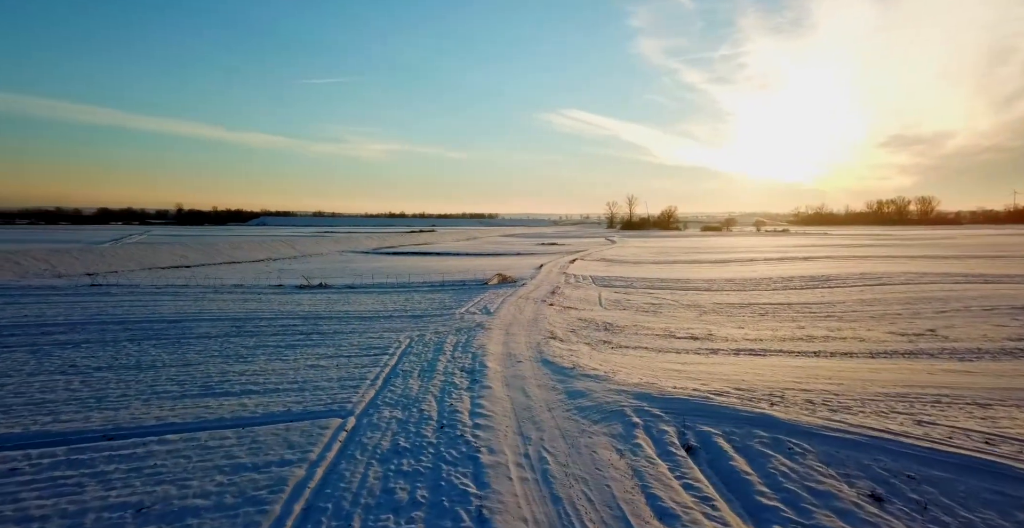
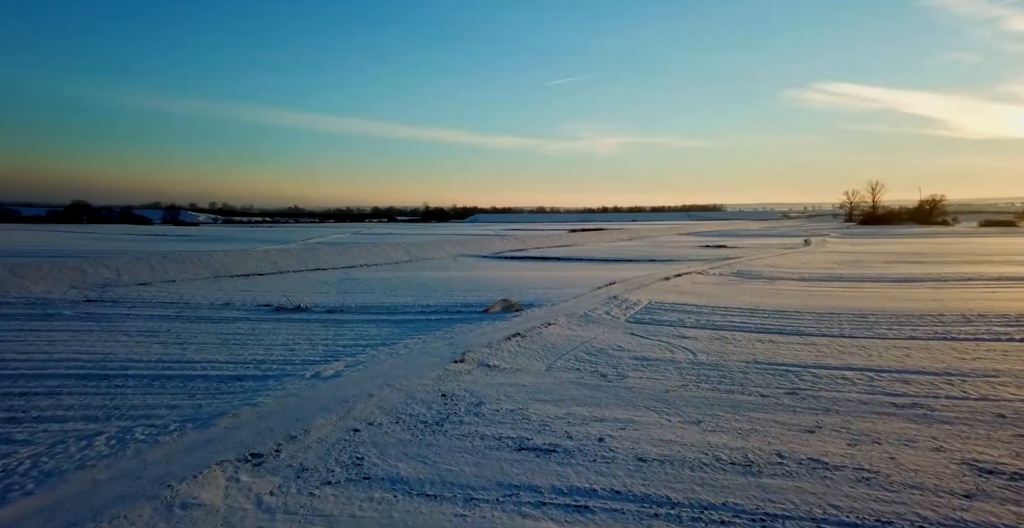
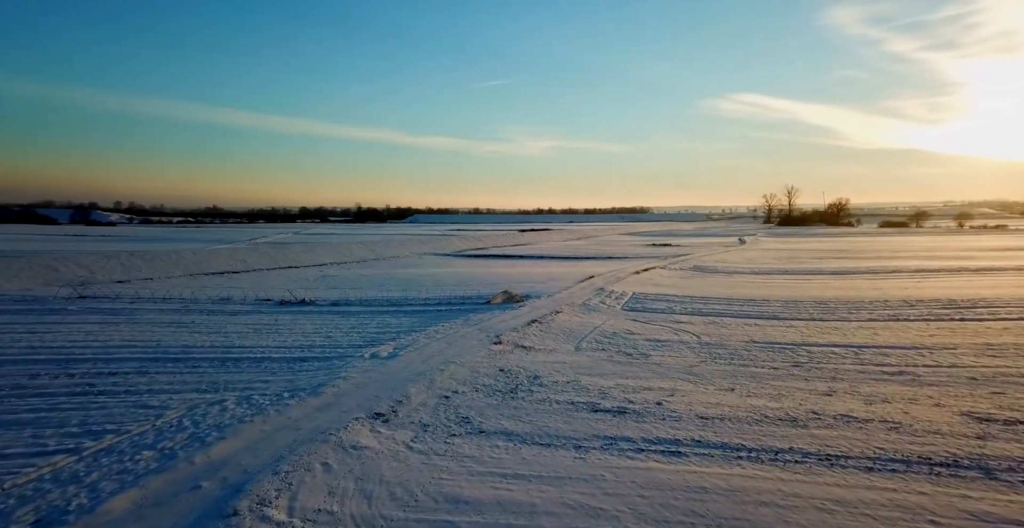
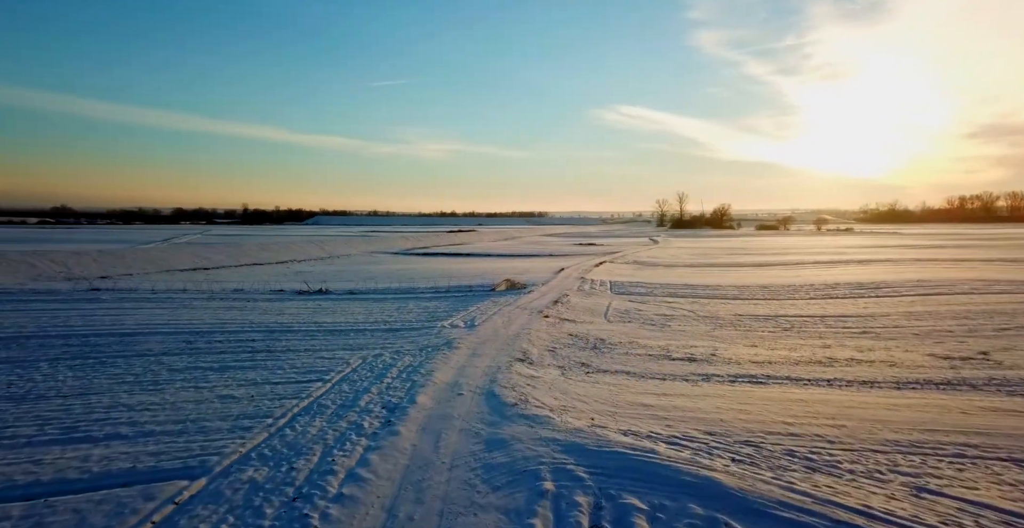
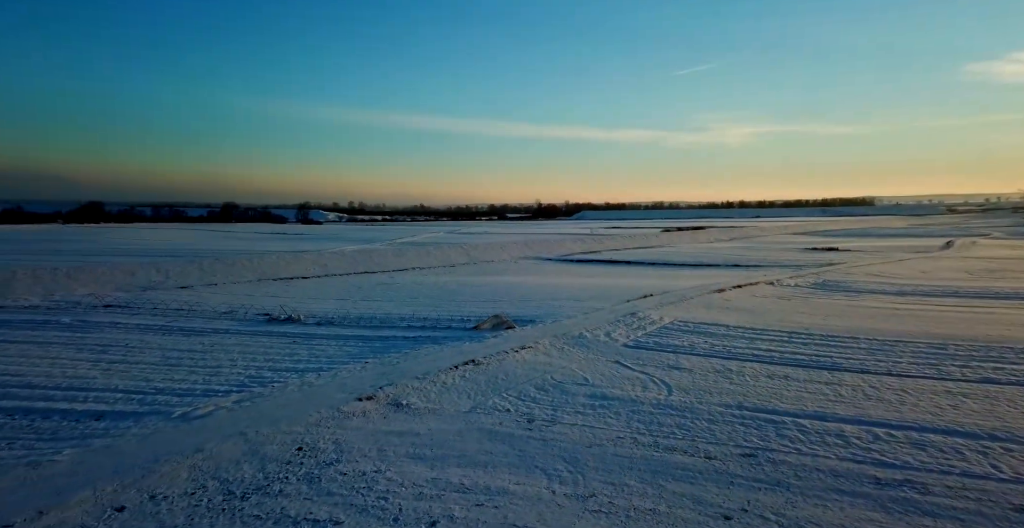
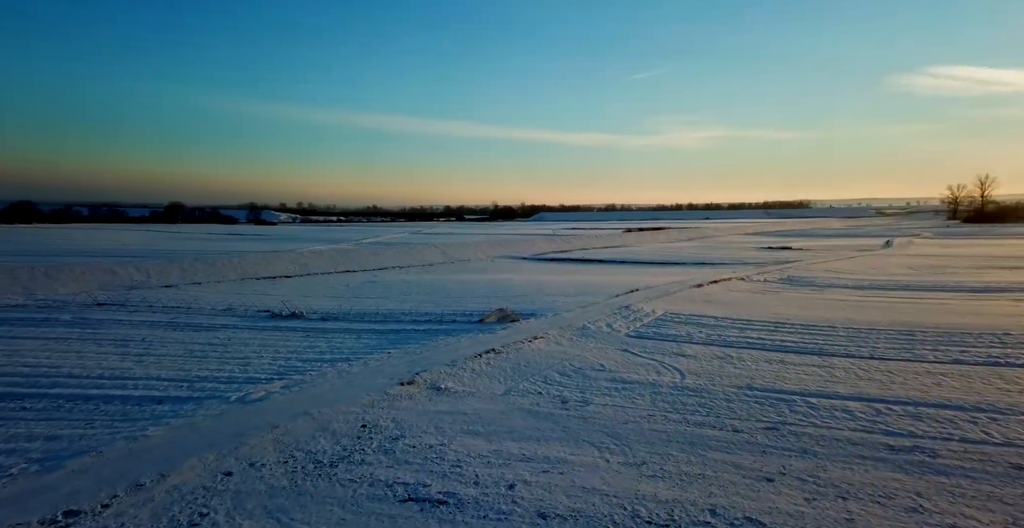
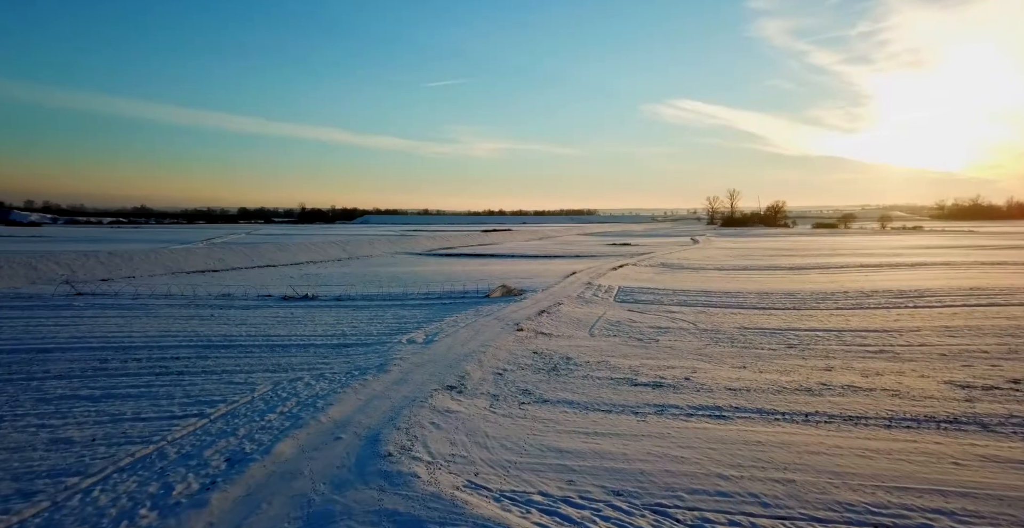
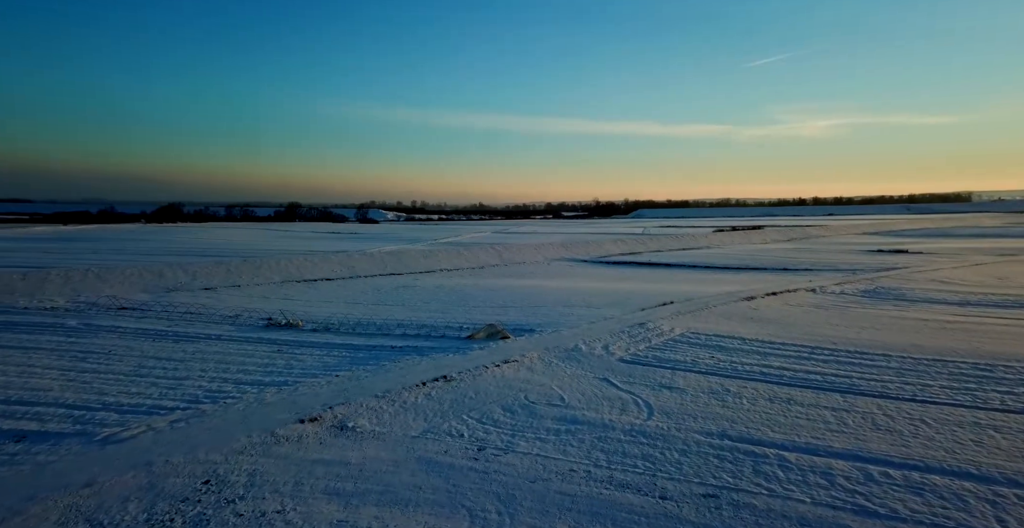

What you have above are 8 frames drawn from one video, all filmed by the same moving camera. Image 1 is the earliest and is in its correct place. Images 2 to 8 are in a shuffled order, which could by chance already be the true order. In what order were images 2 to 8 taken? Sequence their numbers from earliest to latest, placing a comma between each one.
4, 7, 3, 2, 6, 5, 8
